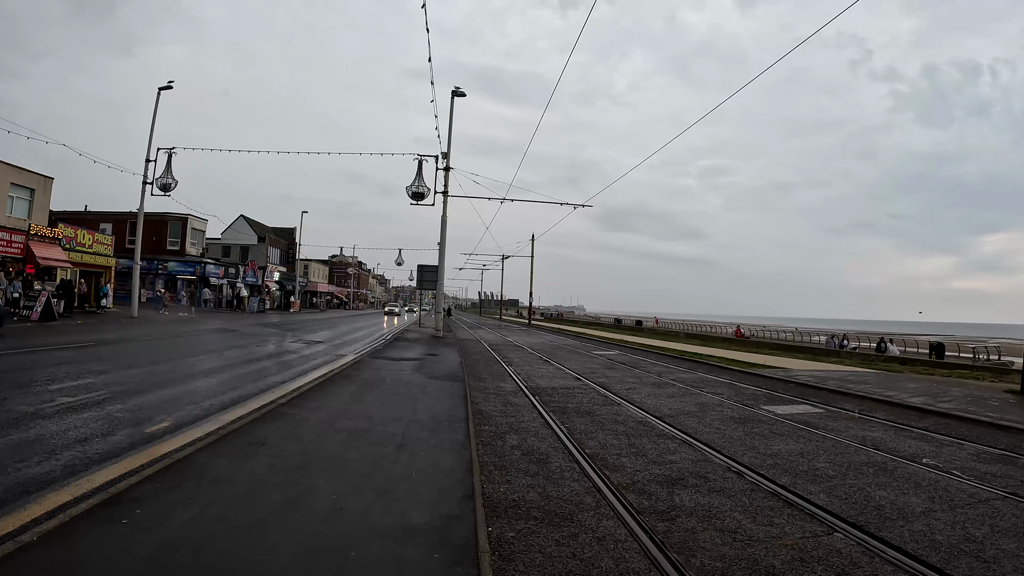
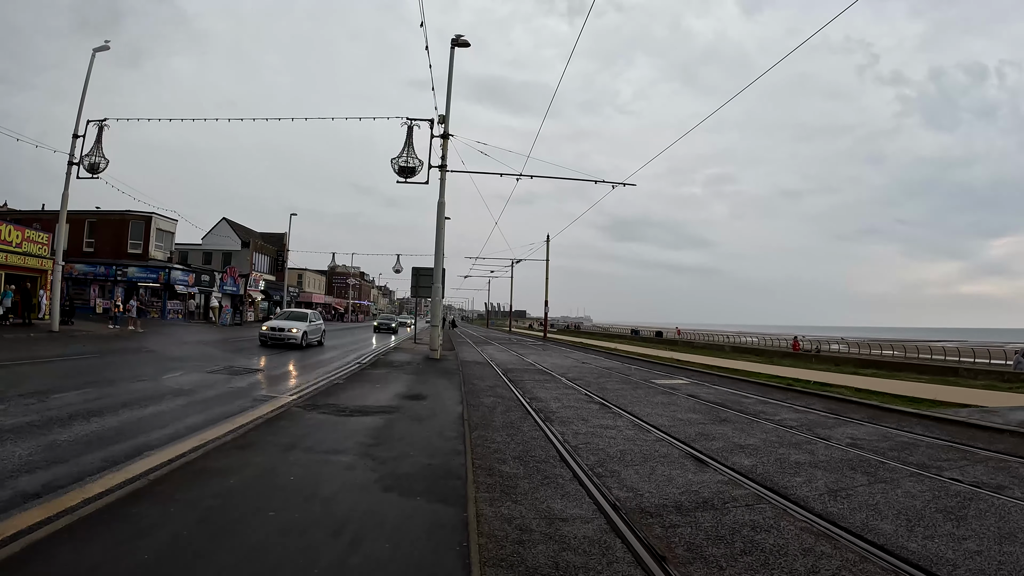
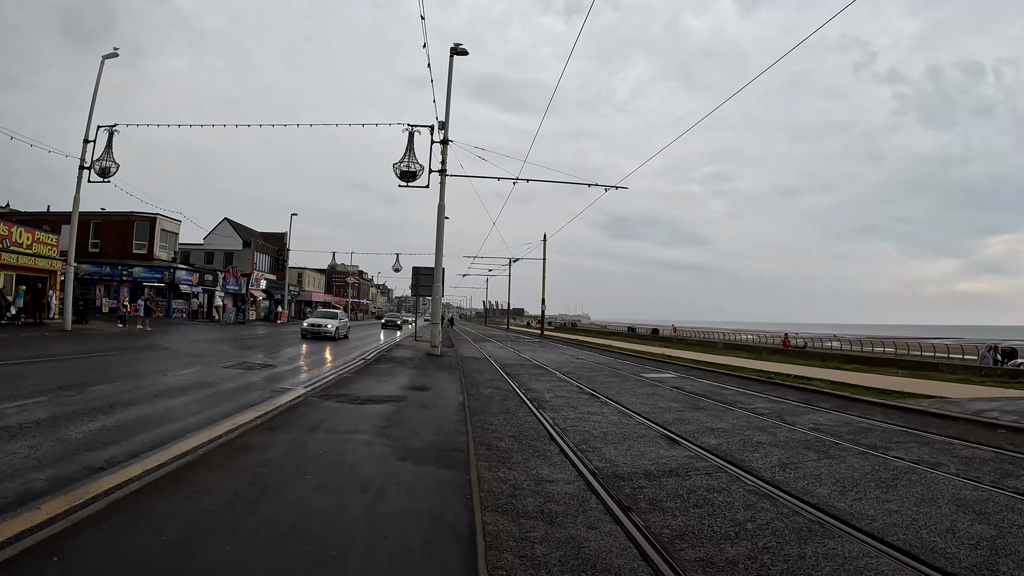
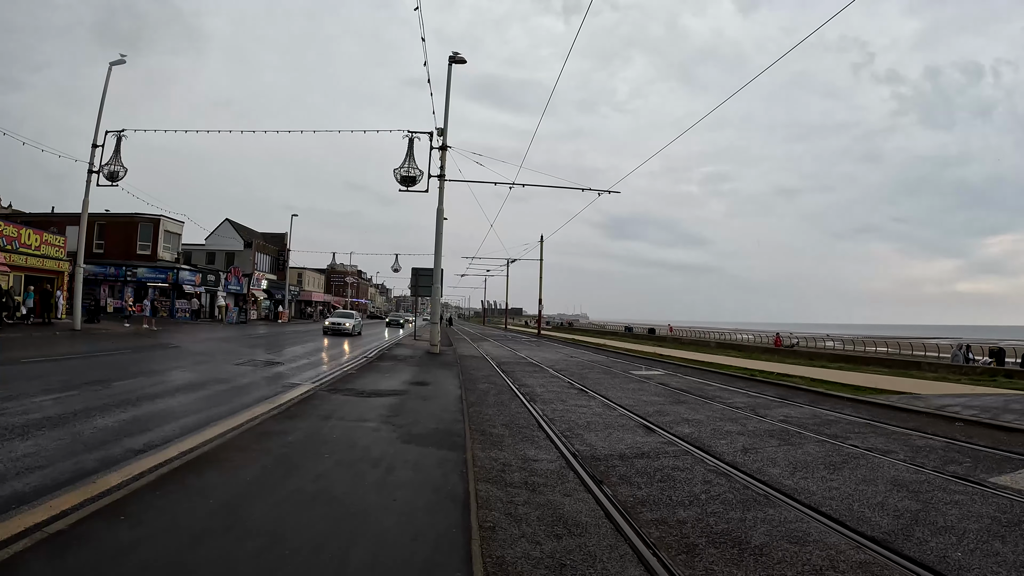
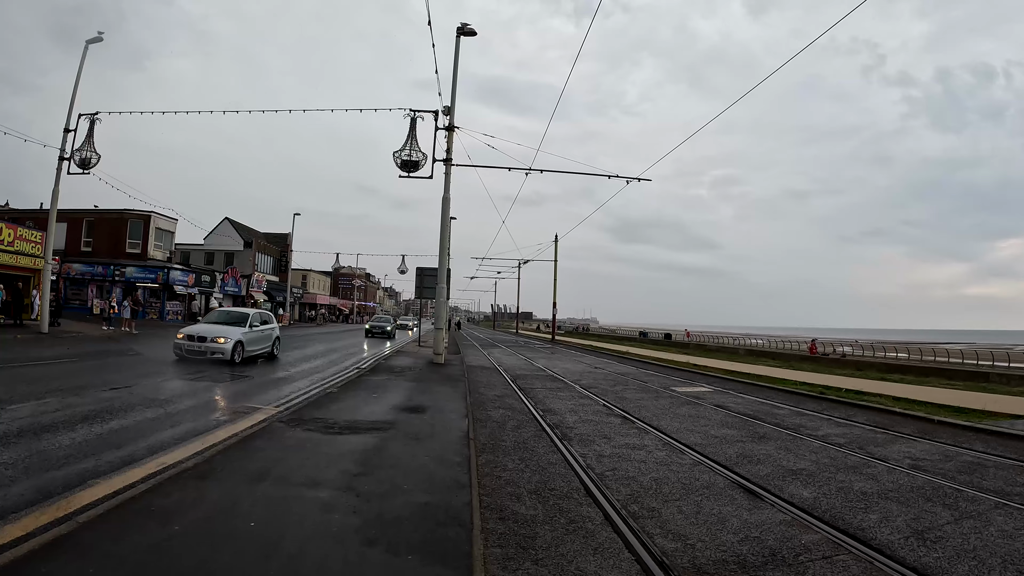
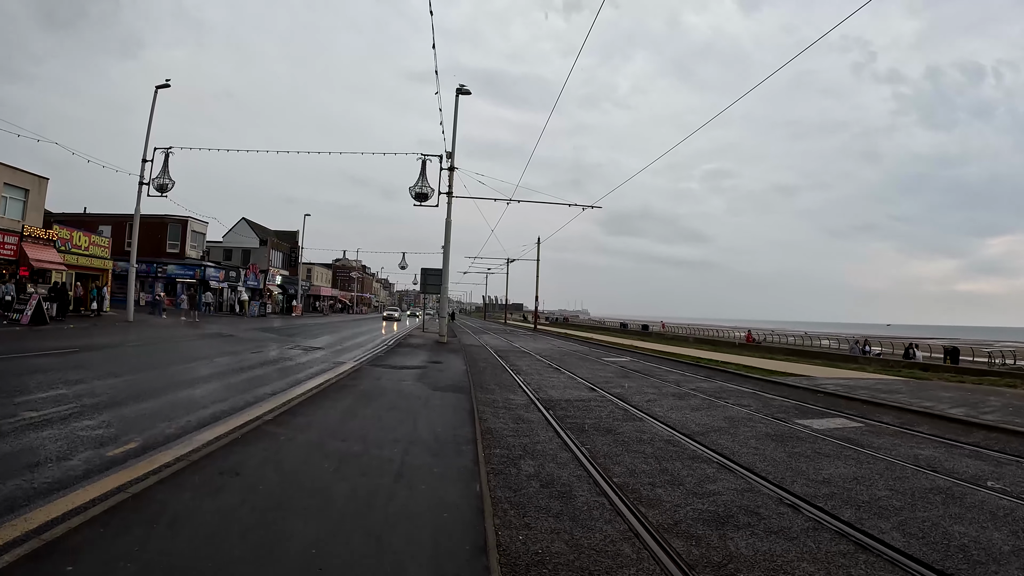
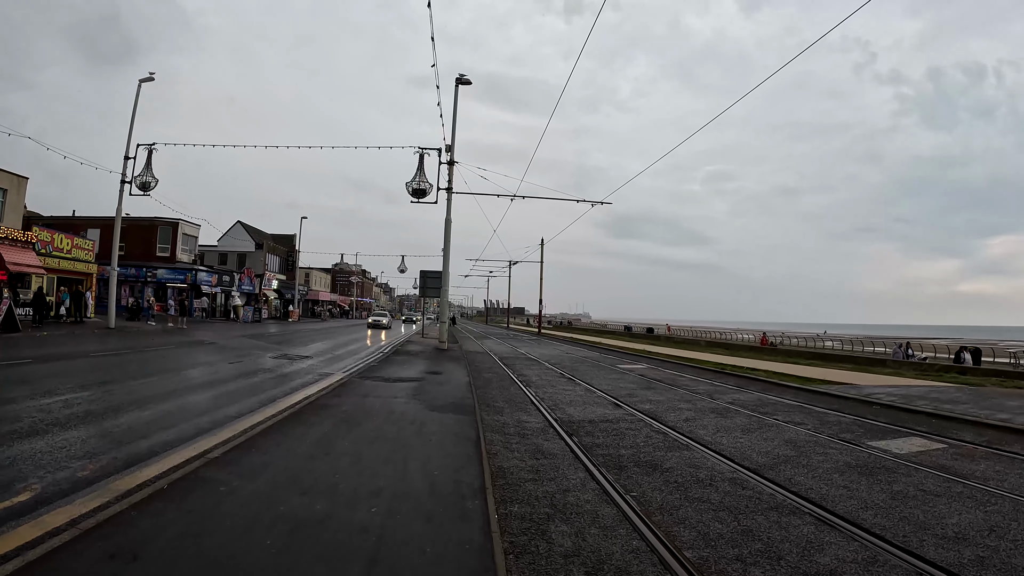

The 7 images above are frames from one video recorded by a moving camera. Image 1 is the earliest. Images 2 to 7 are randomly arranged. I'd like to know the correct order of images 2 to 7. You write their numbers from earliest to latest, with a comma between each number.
6, 7, 4, 3, 2, 5
